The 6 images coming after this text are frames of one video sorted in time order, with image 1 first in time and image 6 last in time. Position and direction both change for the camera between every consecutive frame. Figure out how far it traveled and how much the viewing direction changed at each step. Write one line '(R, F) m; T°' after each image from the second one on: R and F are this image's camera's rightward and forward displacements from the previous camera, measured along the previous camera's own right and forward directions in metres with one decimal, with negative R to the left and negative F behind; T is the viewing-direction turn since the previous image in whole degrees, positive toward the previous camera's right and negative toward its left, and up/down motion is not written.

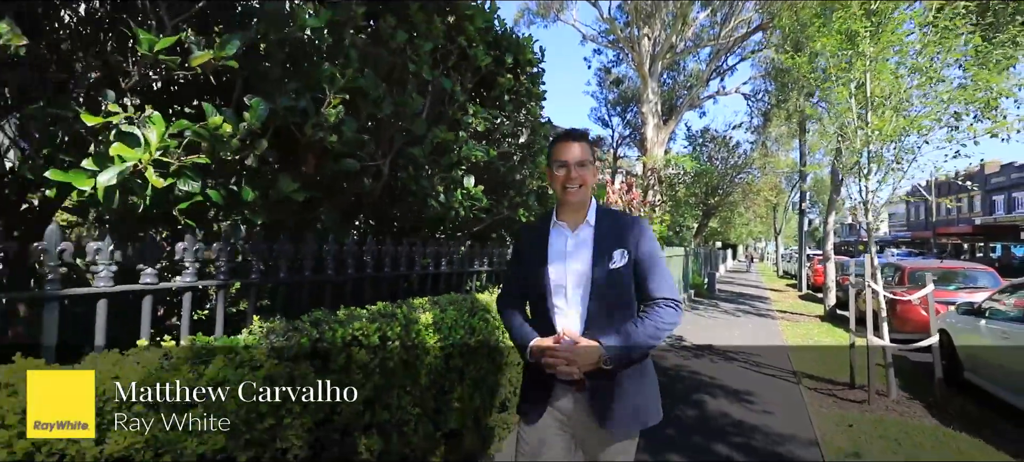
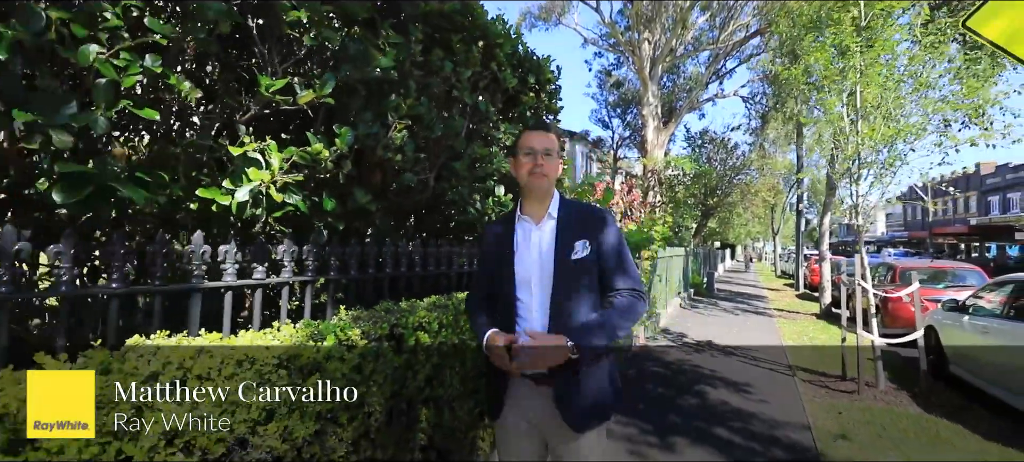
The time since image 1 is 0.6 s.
(-0.3, -0.6) m; 0°
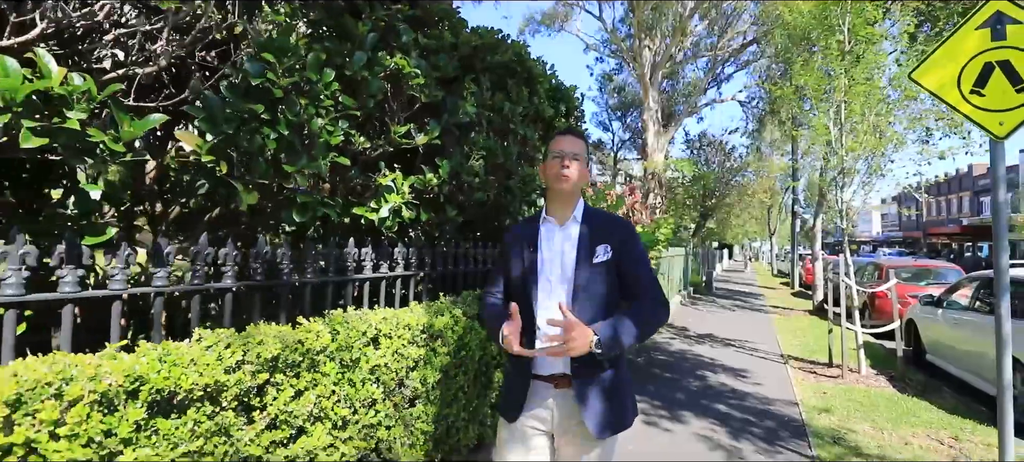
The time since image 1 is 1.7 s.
(-0.5, -1.1) m; 0°
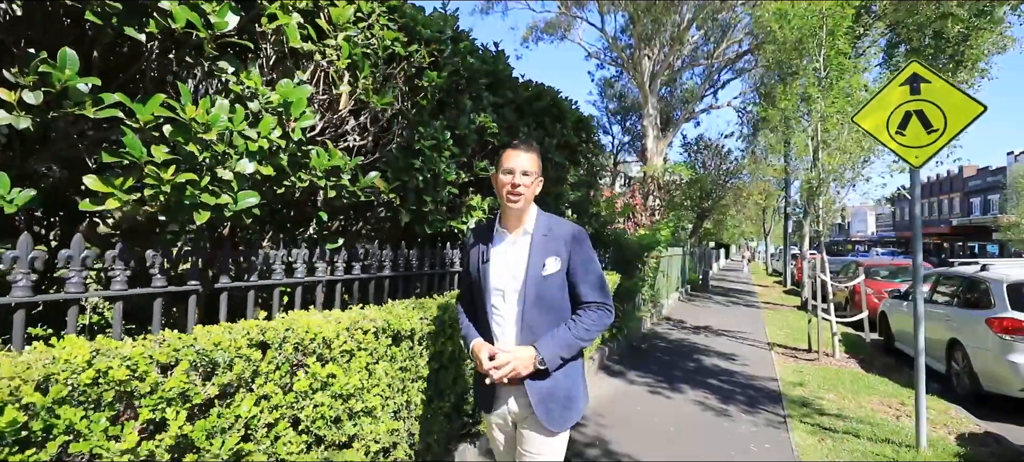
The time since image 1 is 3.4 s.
(-0.6, -1.6) m; 0°
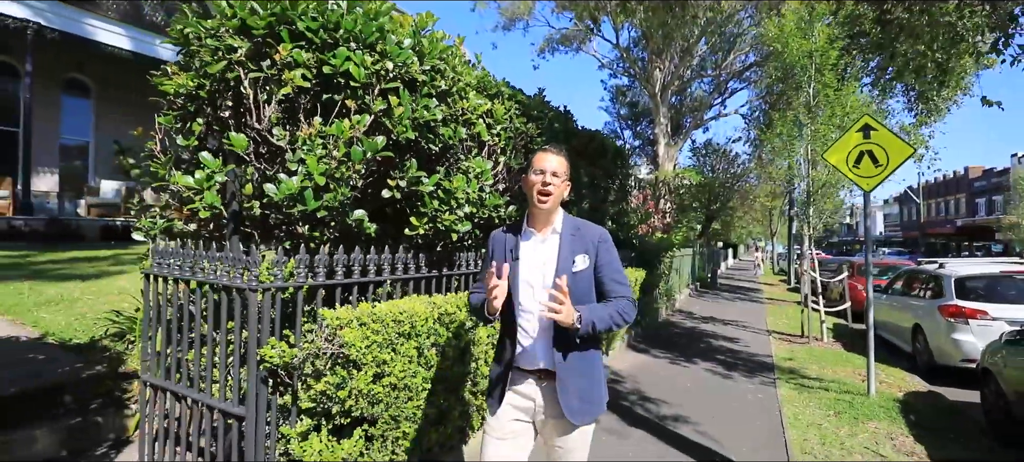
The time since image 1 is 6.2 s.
(-1.0, -2.4) m; -1°
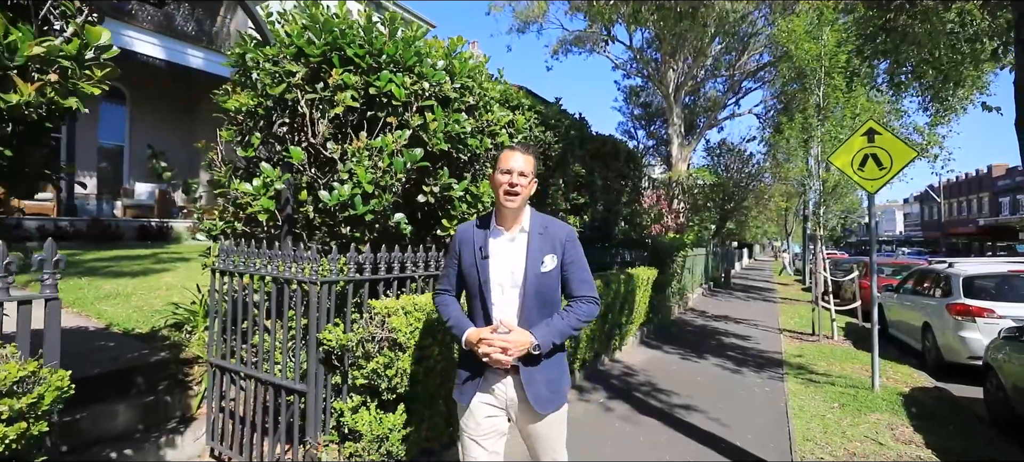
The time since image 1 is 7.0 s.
(-0.1, -0.5) m; -2°
